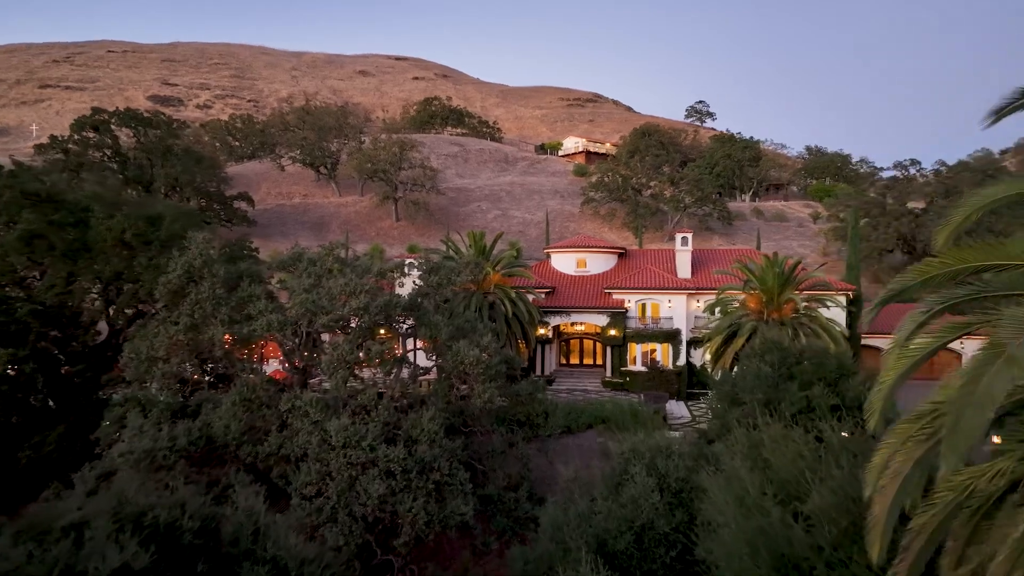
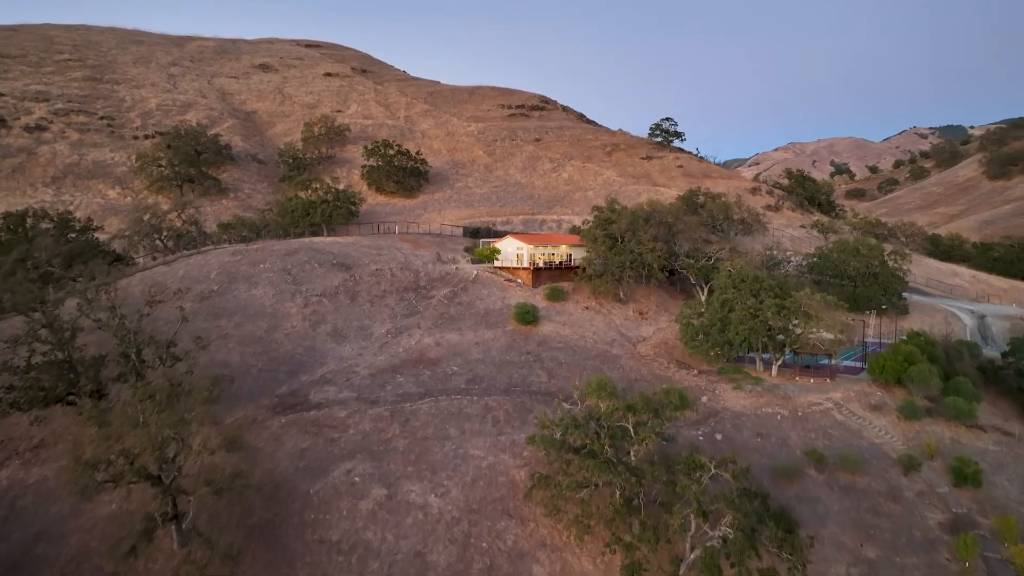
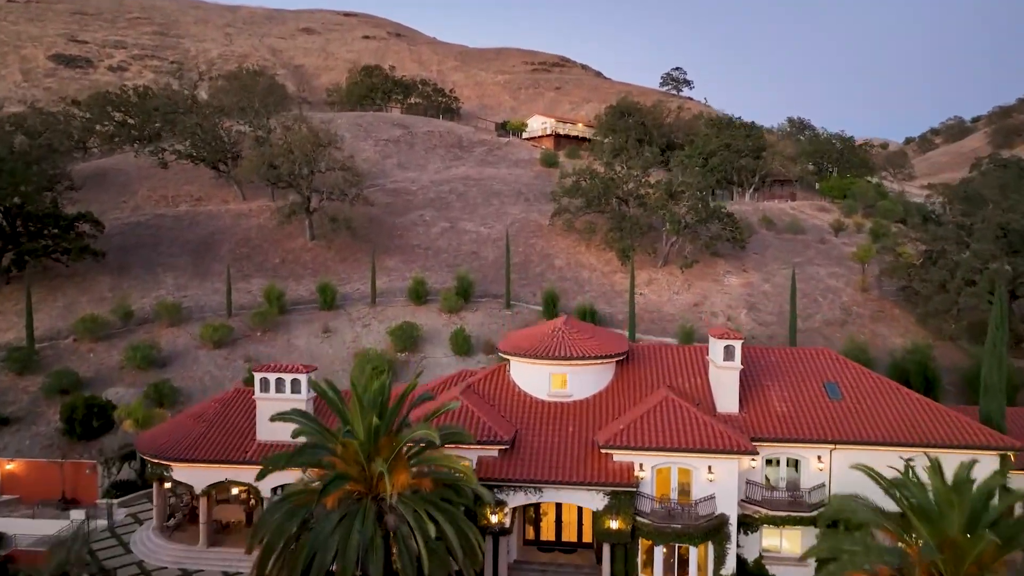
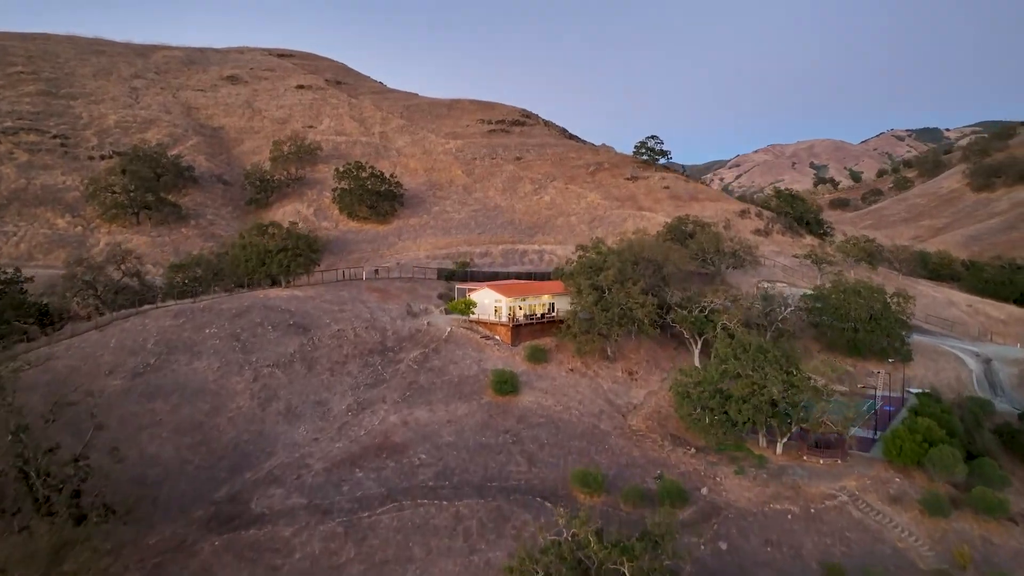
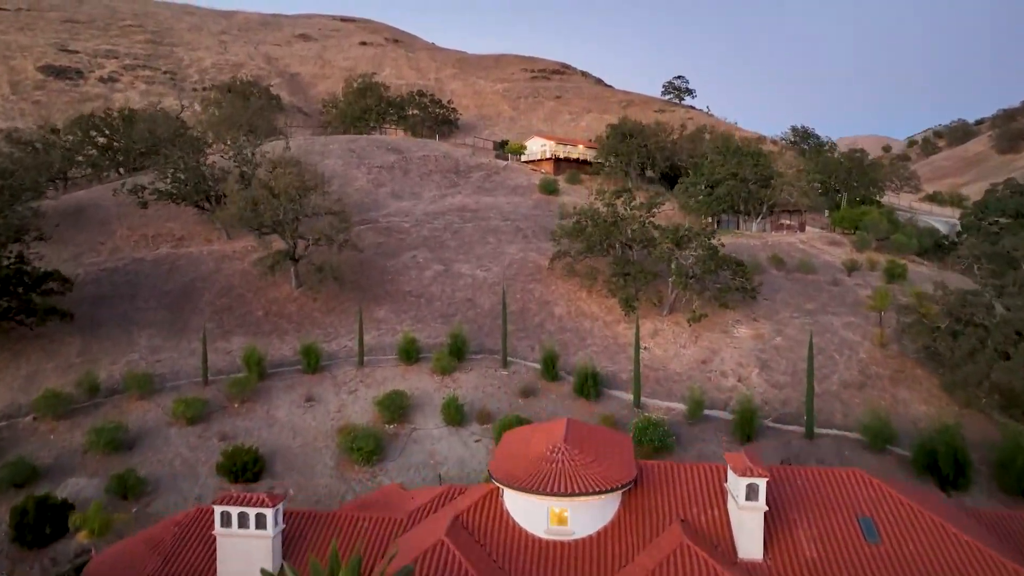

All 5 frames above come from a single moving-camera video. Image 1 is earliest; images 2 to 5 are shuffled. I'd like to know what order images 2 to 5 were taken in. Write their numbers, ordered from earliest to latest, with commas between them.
3, 5, 2, 4
